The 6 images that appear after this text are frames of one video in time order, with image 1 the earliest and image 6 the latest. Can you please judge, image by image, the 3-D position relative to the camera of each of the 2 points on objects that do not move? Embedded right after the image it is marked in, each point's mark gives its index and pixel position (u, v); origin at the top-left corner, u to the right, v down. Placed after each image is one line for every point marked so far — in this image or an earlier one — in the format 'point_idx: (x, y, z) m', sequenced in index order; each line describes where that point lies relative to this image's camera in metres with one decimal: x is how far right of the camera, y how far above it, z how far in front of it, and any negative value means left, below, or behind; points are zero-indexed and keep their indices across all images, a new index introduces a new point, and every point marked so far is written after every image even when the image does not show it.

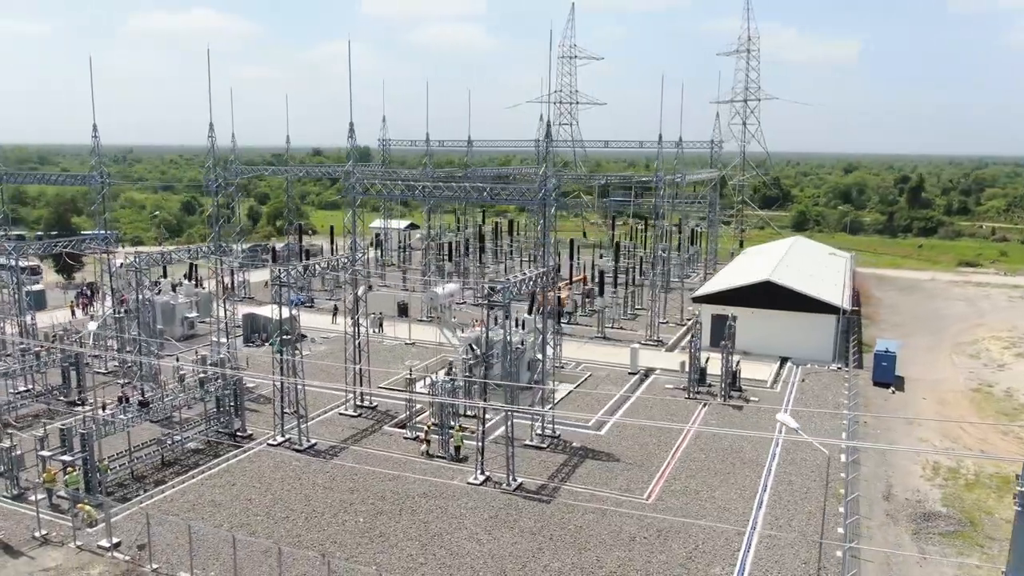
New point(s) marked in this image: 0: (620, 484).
0: (+2.3, -4.1, +16.8) m
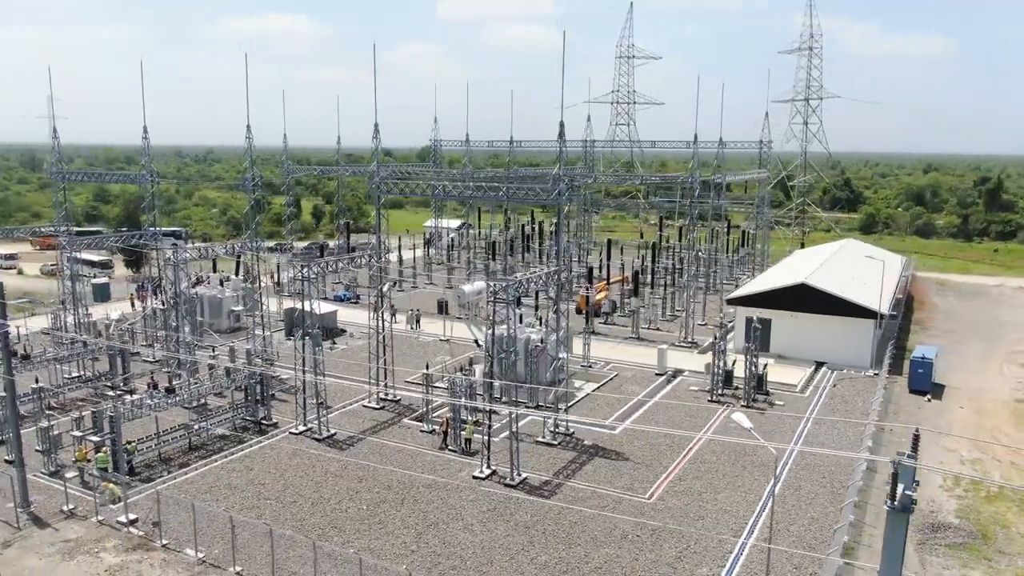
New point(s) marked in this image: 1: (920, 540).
0: (+2.4, -4.1, +16.9) m
1: (+7.5, -4.6, +14.6) m
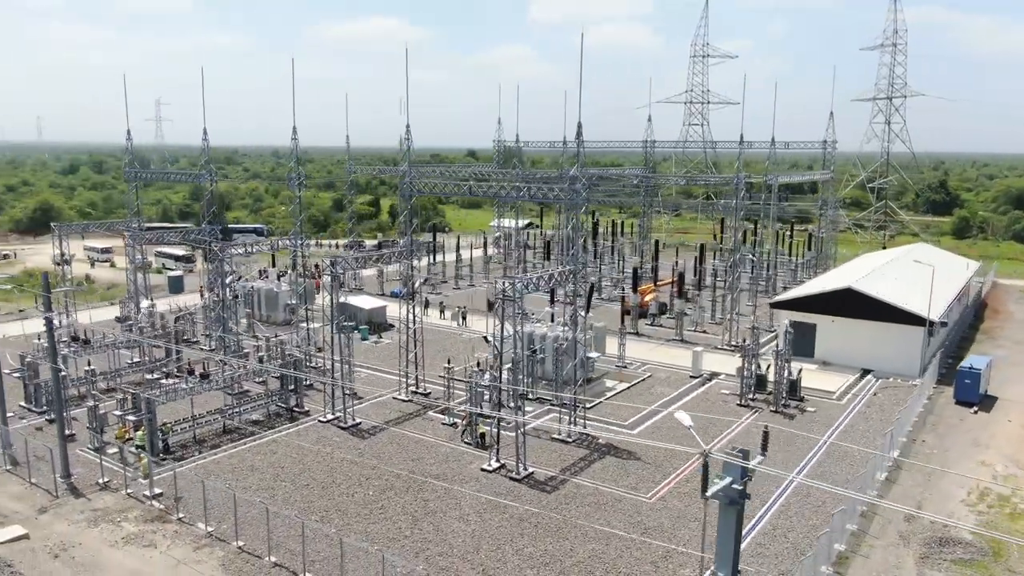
0: (+2.5, -4.1, +17.0) m
1: (+7.3, -4.7, +14.1) m
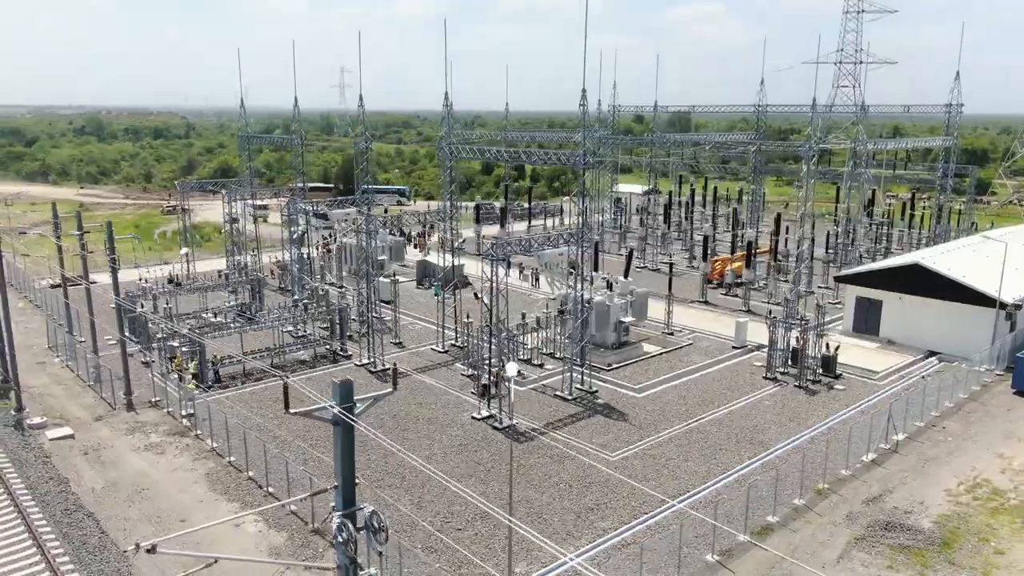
0: (+2.0, -3.3, +17.5) m
1: (+6.0, -4.3, +13.7) m
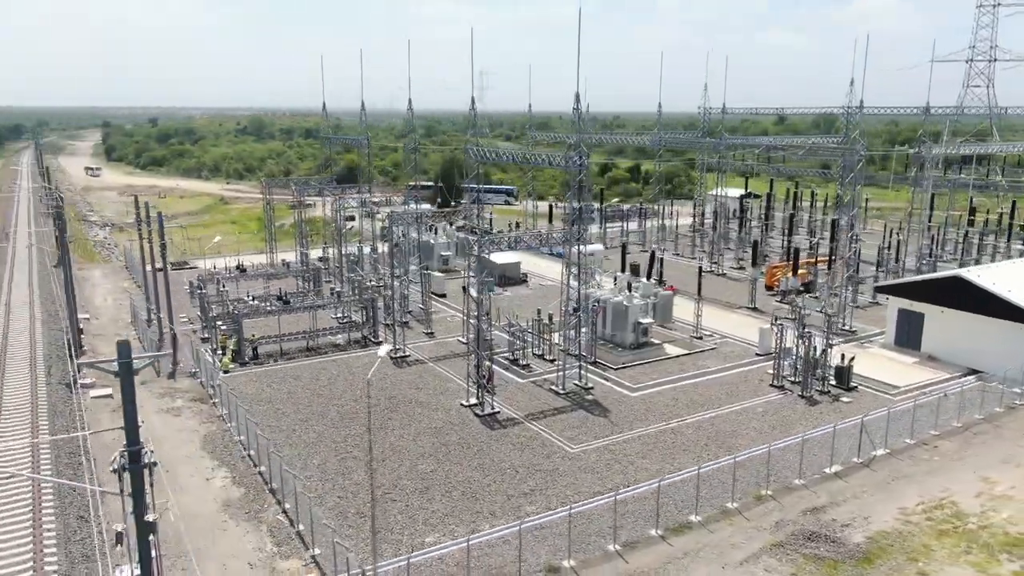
0: (+1.4, -3.3, +18.1) m
1: (+4.6, -4.4, +13.7) m
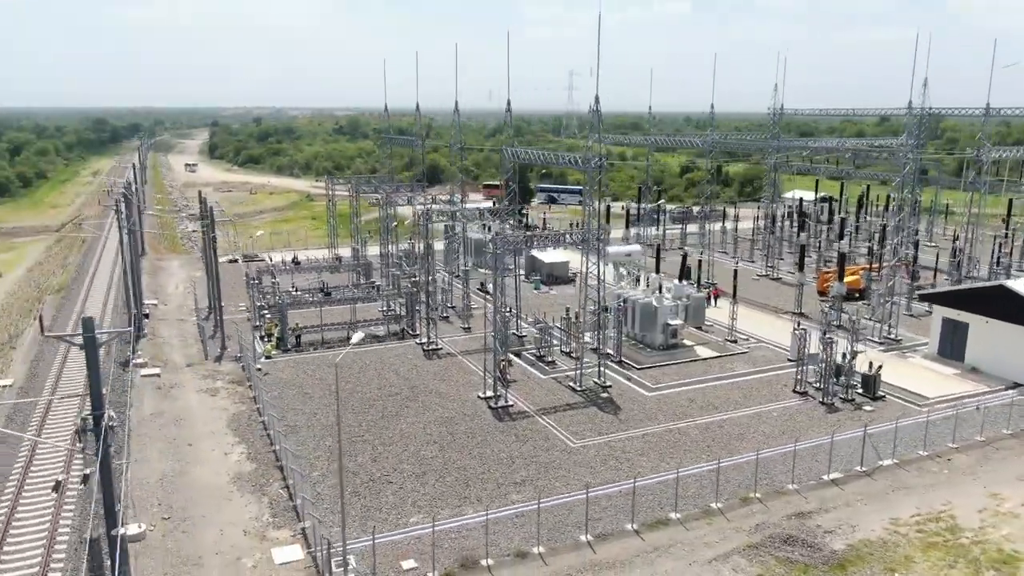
0: (+1.5, -3.3, +18.5) m
1: (+4.2, -4.4, +13.7) m
